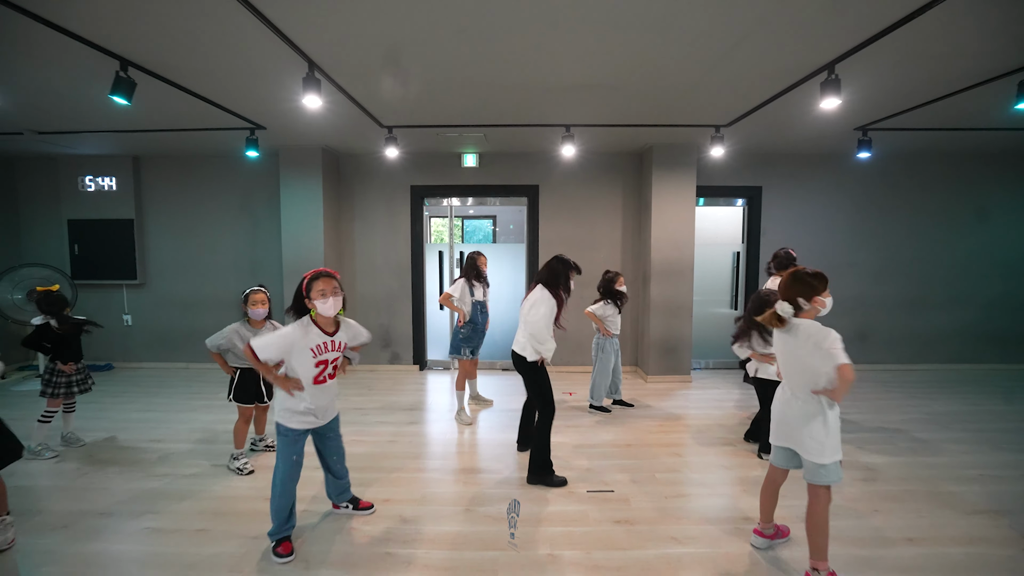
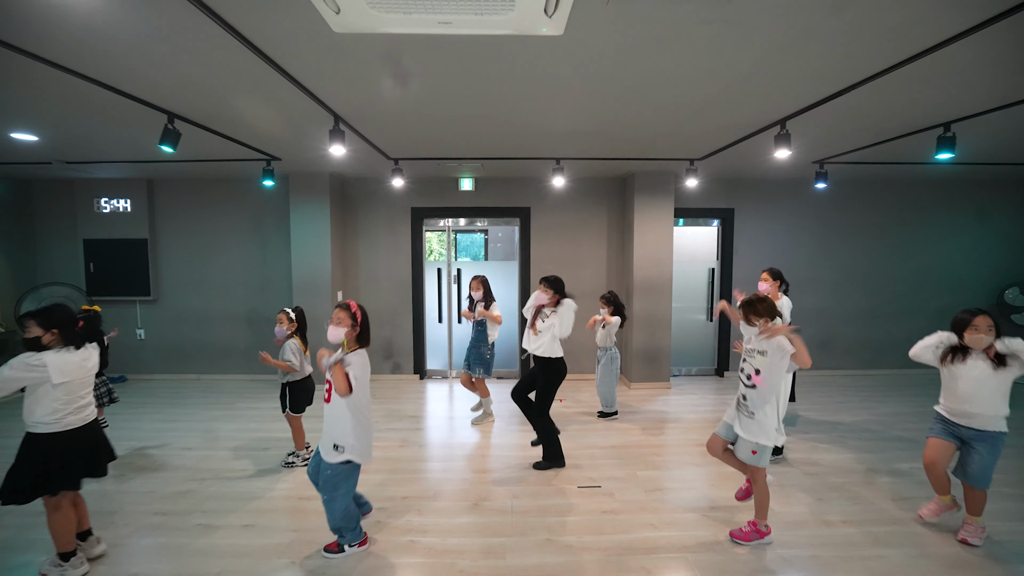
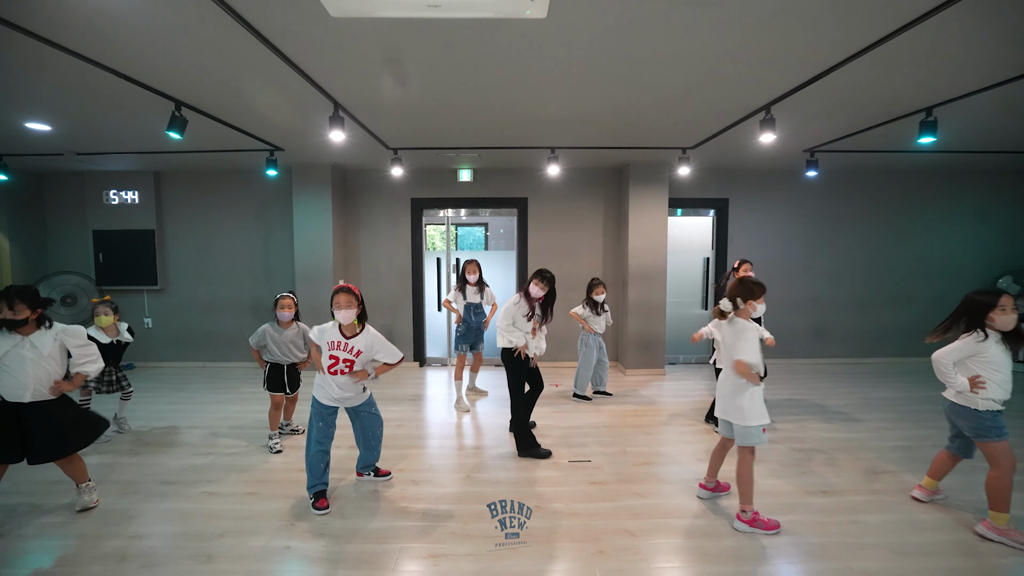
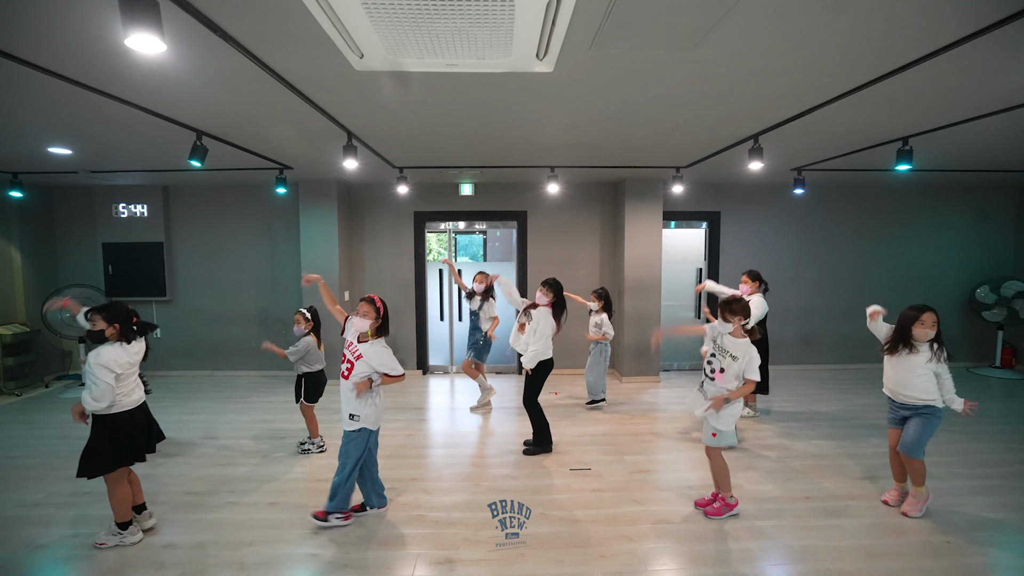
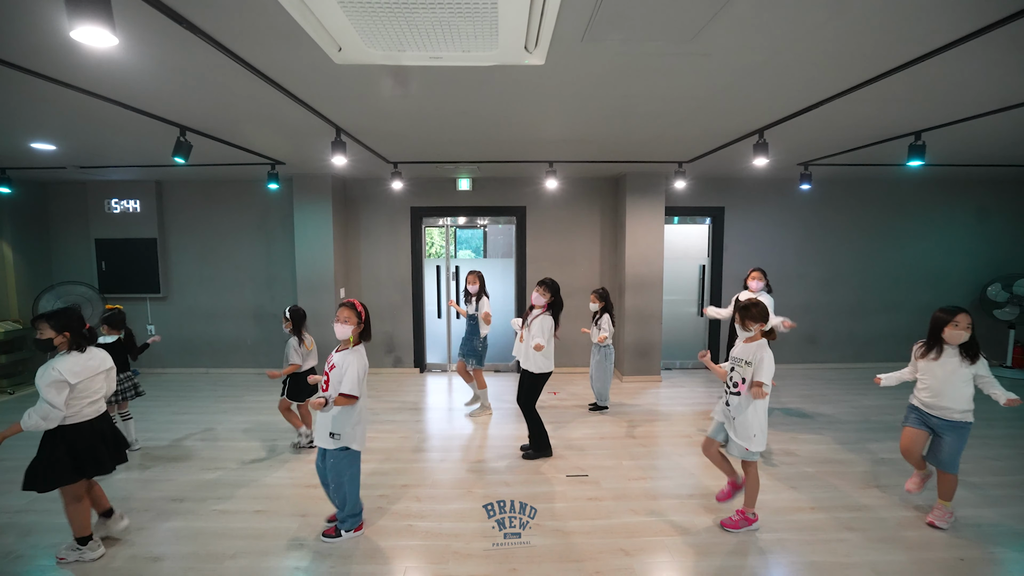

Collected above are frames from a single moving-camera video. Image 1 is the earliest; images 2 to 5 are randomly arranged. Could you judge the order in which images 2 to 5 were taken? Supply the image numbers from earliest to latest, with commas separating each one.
3, 5, 2, 4
